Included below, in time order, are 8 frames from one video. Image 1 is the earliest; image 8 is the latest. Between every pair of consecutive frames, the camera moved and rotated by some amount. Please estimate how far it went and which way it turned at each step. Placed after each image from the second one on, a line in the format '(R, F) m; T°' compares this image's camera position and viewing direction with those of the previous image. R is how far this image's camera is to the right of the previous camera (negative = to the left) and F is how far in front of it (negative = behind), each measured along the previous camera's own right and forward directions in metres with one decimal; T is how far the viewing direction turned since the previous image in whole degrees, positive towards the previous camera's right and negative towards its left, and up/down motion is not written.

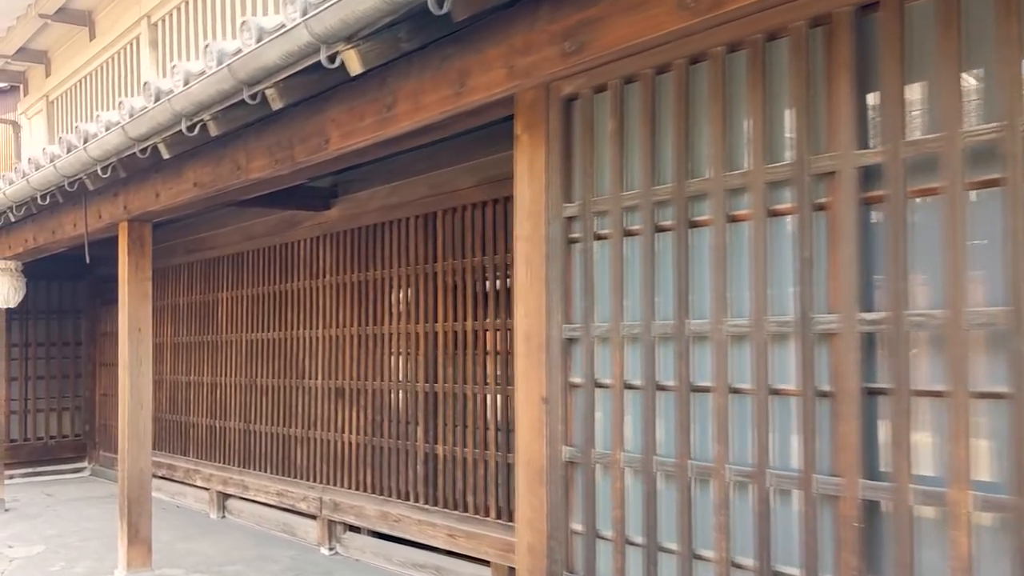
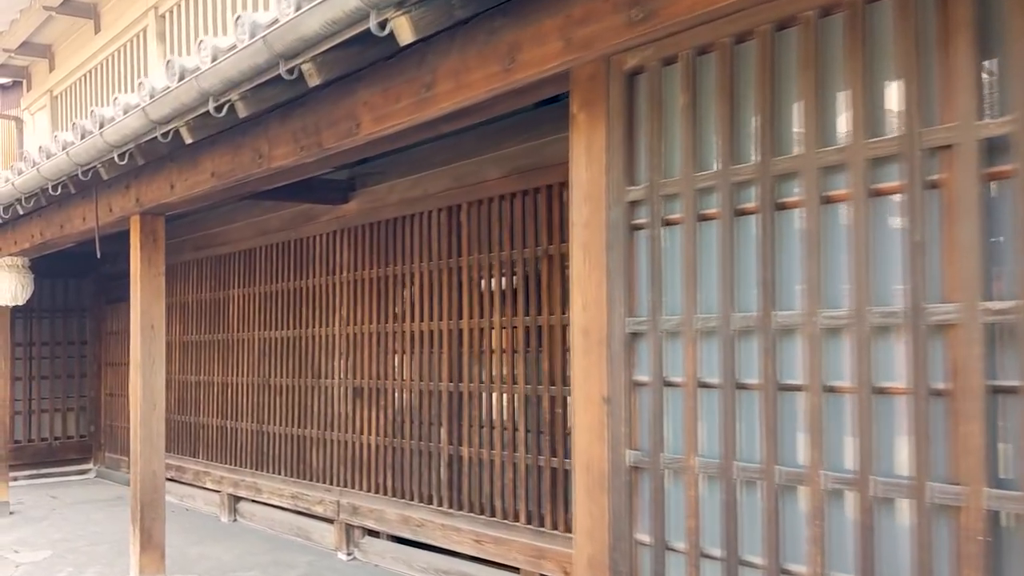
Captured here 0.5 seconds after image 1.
(-0.1, +0.2) m; 0°
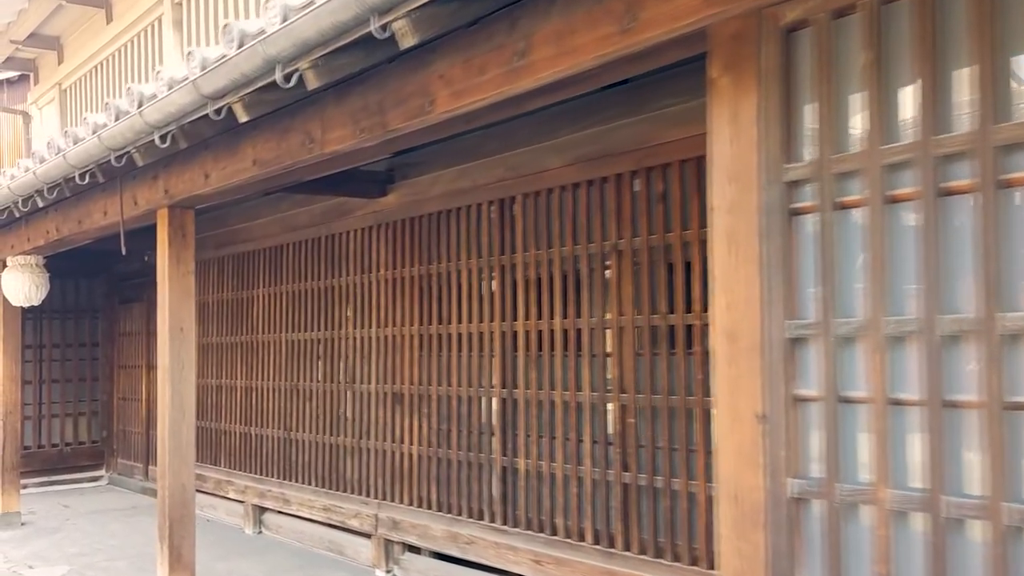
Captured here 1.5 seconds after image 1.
(-0.3, +0.4) m; 0°
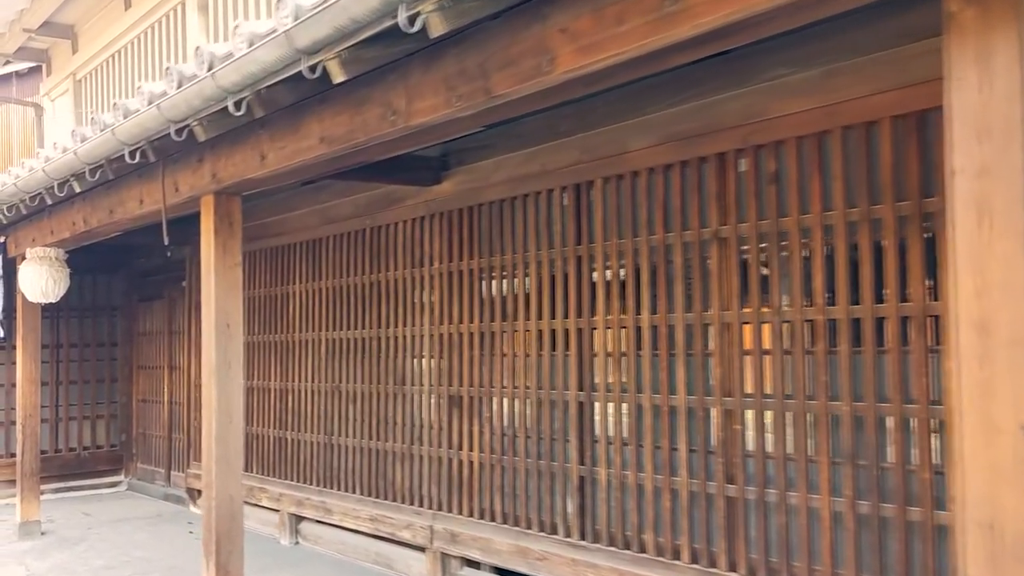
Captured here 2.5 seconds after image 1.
(-0.3, +0.4) m; 0°
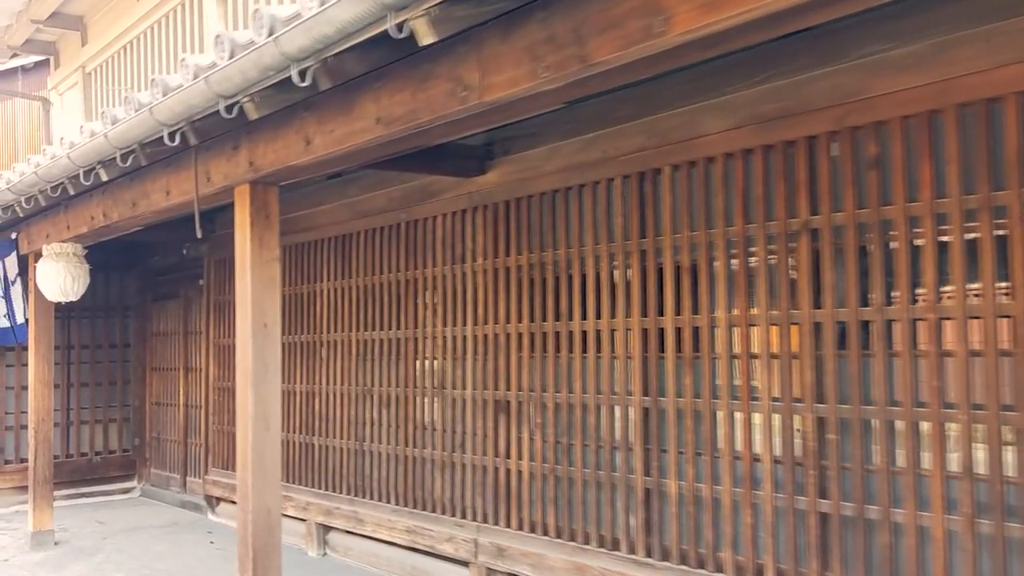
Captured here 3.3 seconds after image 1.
(-0.2, +0.3) m; 0°
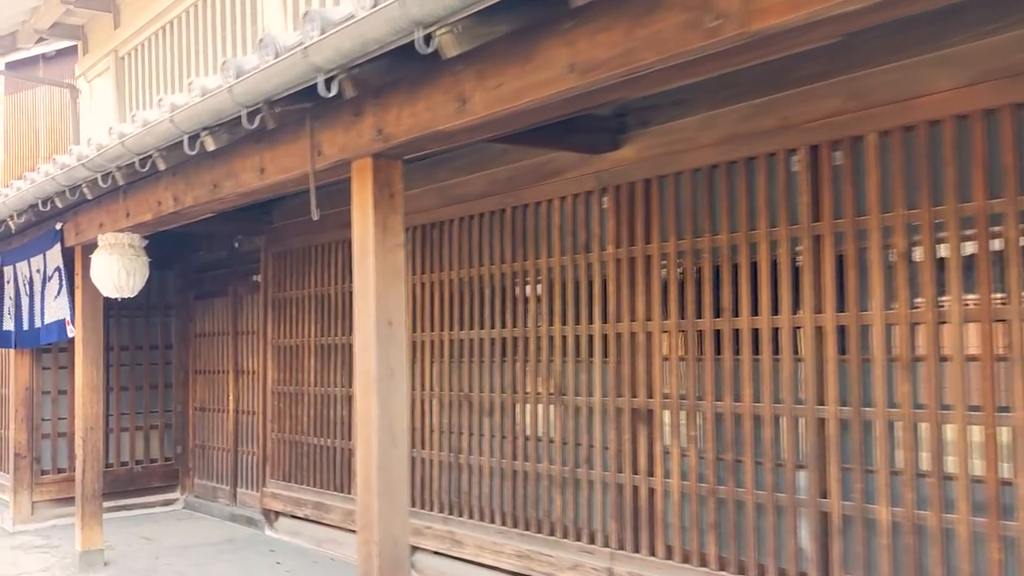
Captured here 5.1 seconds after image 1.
(-0.6, +0.6) m; 0°
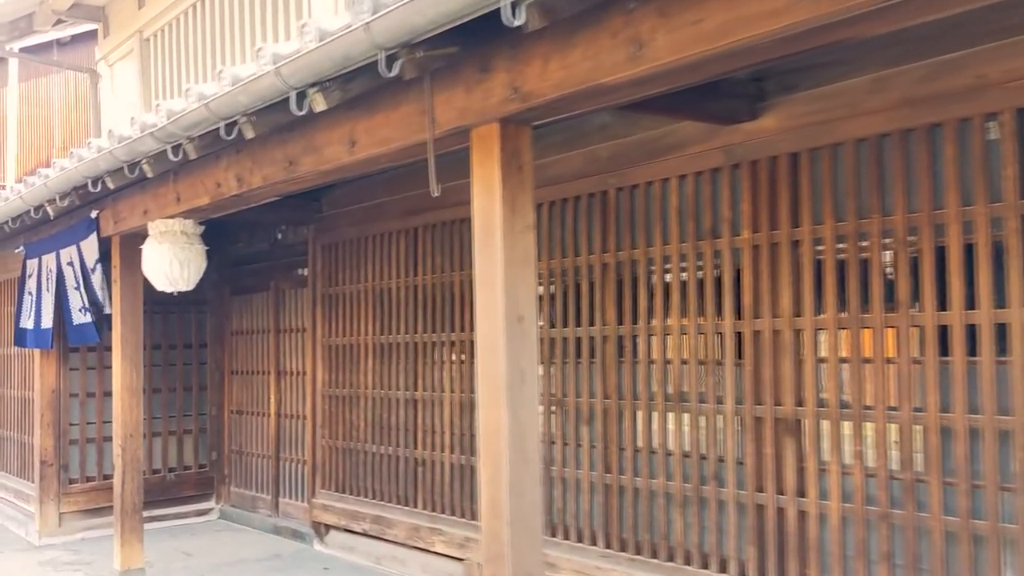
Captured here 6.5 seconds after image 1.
(-0.4, +0.6) m; 0°
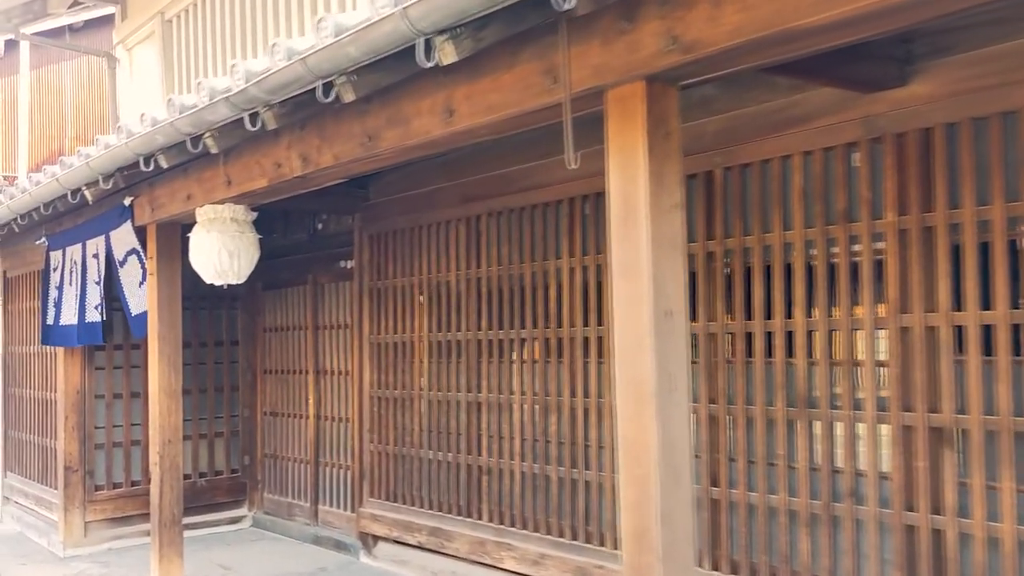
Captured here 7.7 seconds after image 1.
(-0.3, +0.5) m; 0°
